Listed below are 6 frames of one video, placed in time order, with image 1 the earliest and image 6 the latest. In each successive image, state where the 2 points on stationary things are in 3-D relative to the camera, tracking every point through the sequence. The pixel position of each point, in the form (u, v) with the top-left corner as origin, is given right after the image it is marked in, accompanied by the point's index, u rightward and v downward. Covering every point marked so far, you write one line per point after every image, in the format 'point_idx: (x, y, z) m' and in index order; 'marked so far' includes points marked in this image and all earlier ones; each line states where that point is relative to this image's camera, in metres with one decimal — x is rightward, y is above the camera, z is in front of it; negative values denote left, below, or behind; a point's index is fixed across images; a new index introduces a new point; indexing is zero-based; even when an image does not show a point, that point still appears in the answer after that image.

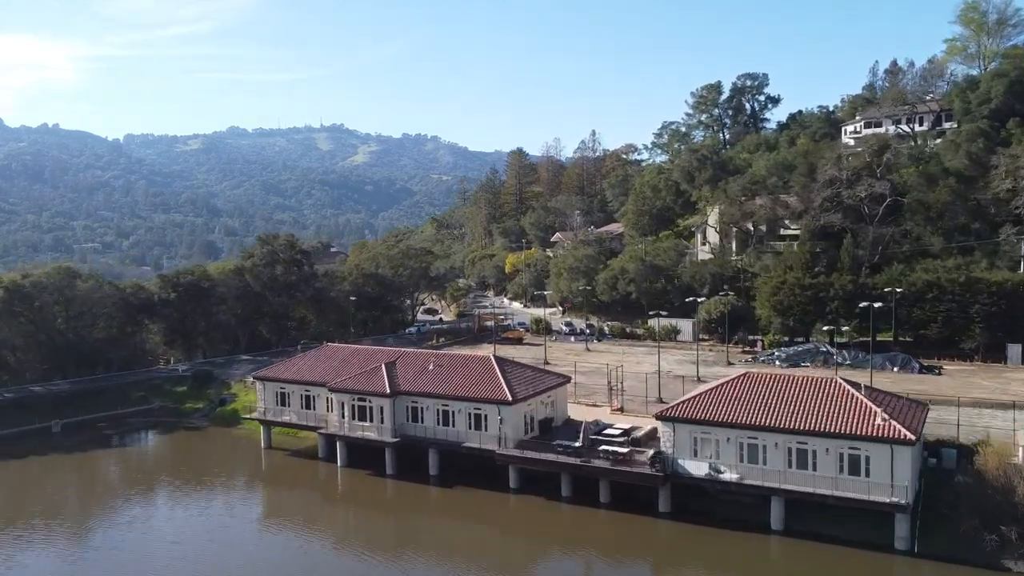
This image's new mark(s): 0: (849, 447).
0: (+6.9, -3.3, +19.7) m
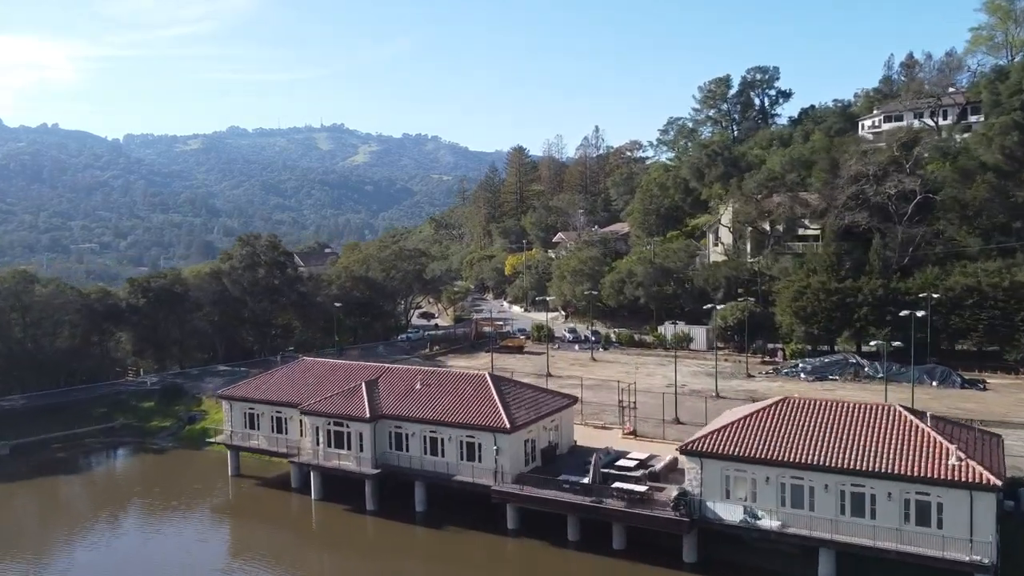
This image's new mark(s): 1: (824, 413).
0: (+6.8, -3.5, +16.3) m
1: (+6.0, -2.4, +18.6) m
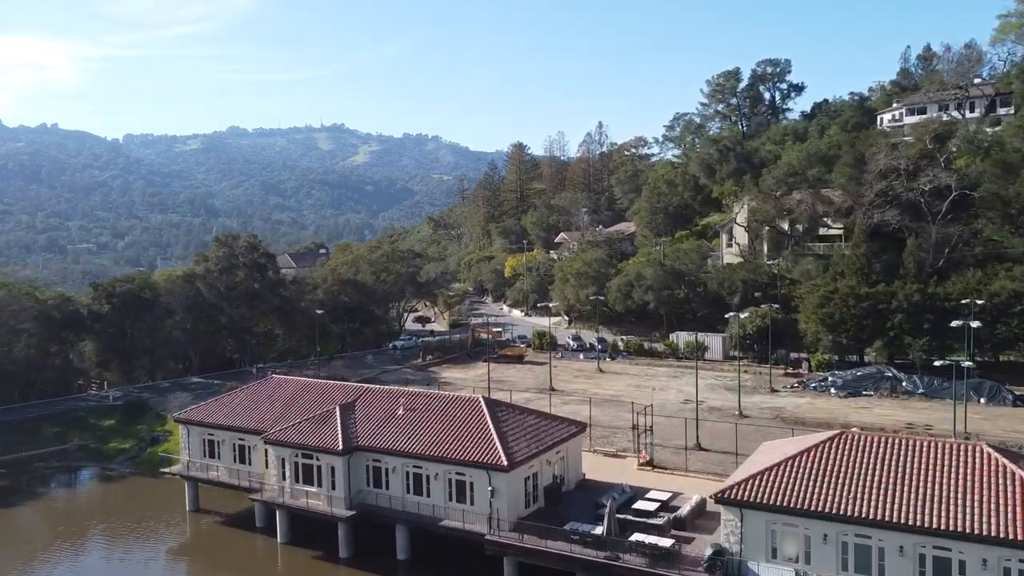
0: (+6.8, -3.6, +12.9) m
1: (+6.0, -2.6, +15.2) m
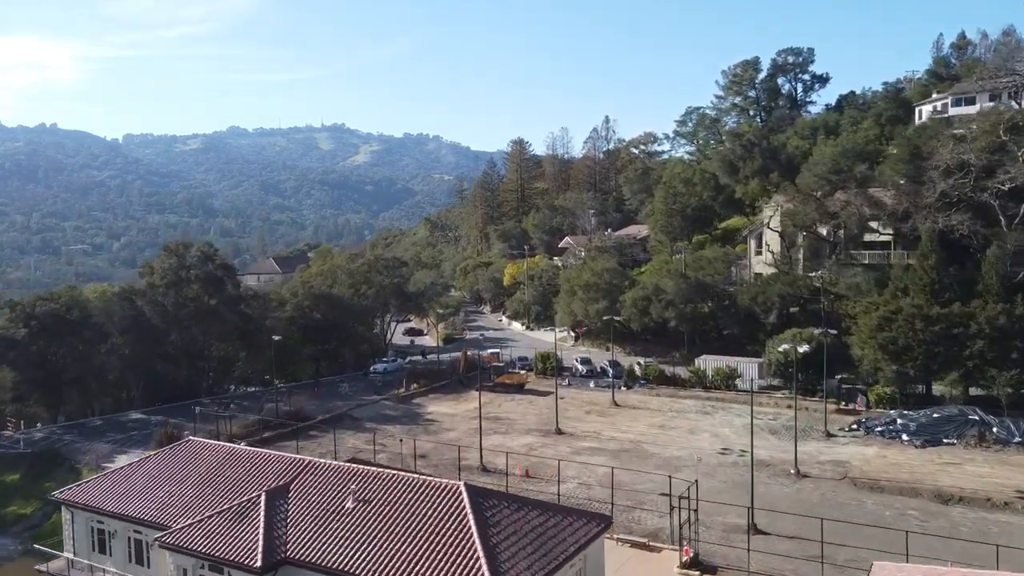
0: (+6.7, -4.2, +6.9) m
1: (+5.9, -3.2, +9.2) m
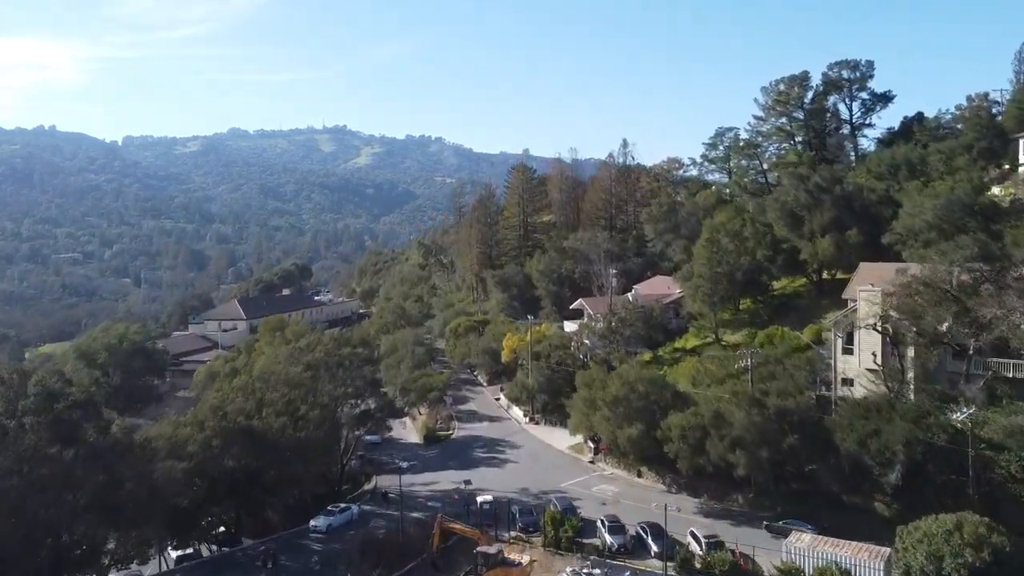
0: (+6.6, -7.9, -4.7) m
1: (+5.8, -6.8, -2.4) m
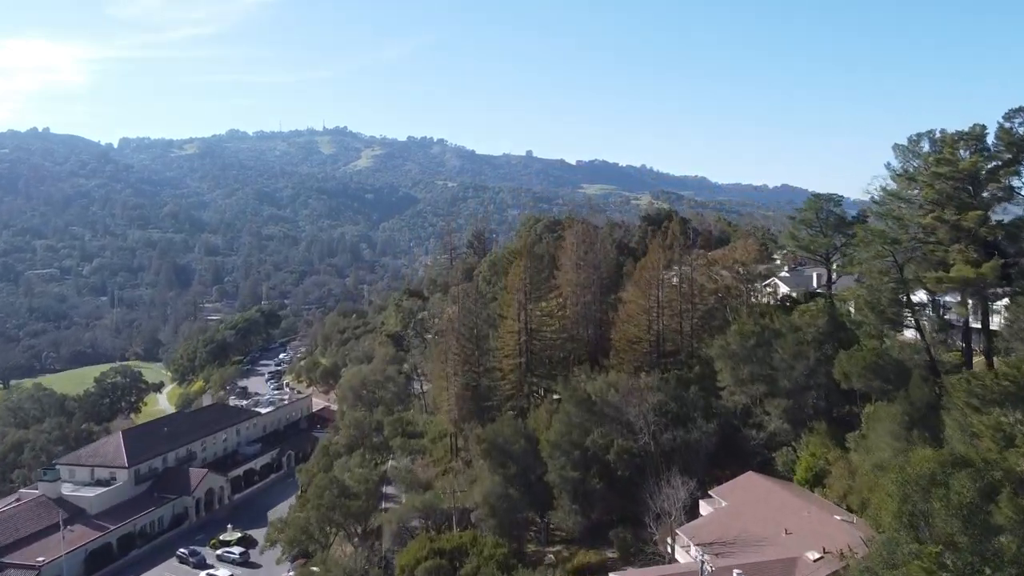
0: (+6.2, -15.0, -27.1) m
1: (+5.4, -14.0, -24.7) m
